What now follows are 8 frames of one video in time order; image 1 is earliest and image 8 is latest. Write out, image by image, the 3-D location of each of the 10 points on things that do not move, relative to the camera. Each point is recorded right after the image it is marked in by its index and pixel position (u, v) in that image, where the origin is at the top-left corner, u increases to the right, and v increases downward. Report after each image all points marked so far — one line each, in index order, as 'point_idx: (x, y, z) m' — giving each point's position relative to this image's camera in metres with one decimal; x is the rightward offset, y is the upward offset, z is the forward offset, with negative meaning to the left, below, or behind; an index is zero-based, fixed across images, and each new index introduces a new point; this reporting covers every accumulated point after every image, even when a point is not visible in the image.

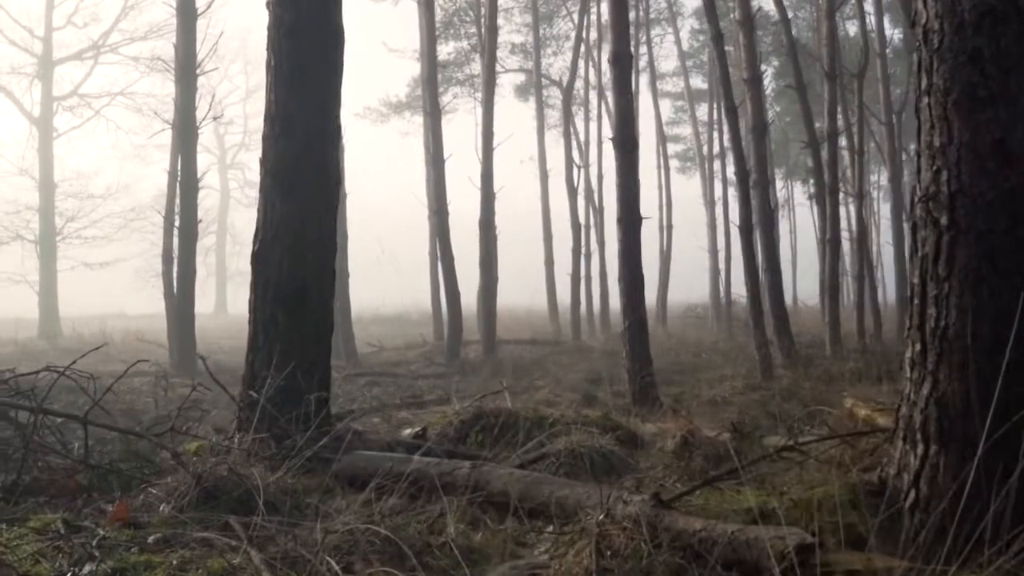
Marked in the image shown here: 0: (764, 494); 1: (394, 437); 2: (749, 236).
0: (+1.1, -0.9, +4.0) m
1: (-0.7, -0.9, +5.5) m
2: (+4.3, +0.9, +16.2) m
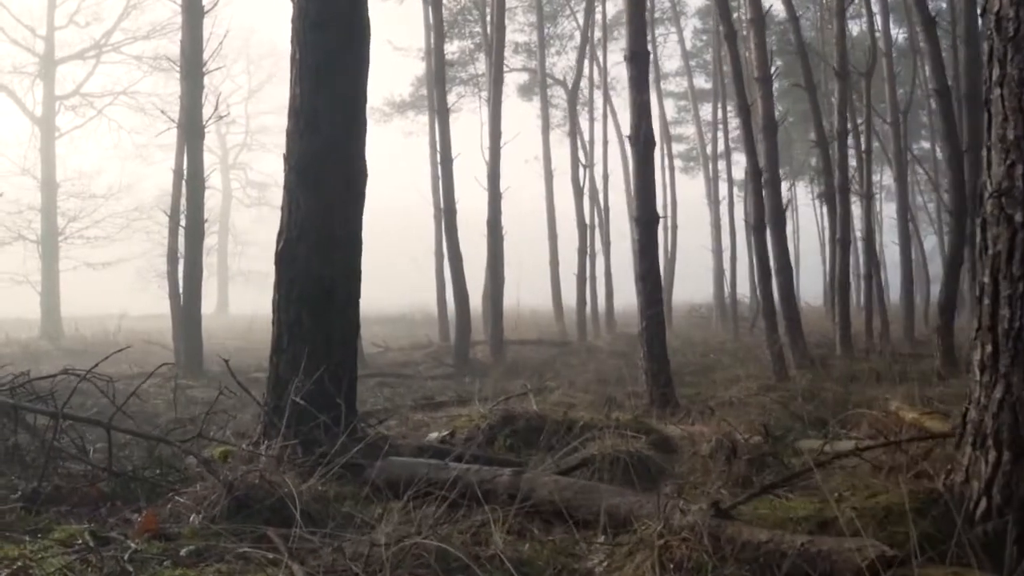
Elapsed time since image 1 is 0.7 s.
0: (+1.3, -0.9, +3.9) m
1: (-0.5, -0.9, +5.4) m
2: (+4.4, +0.9, +16.0) m
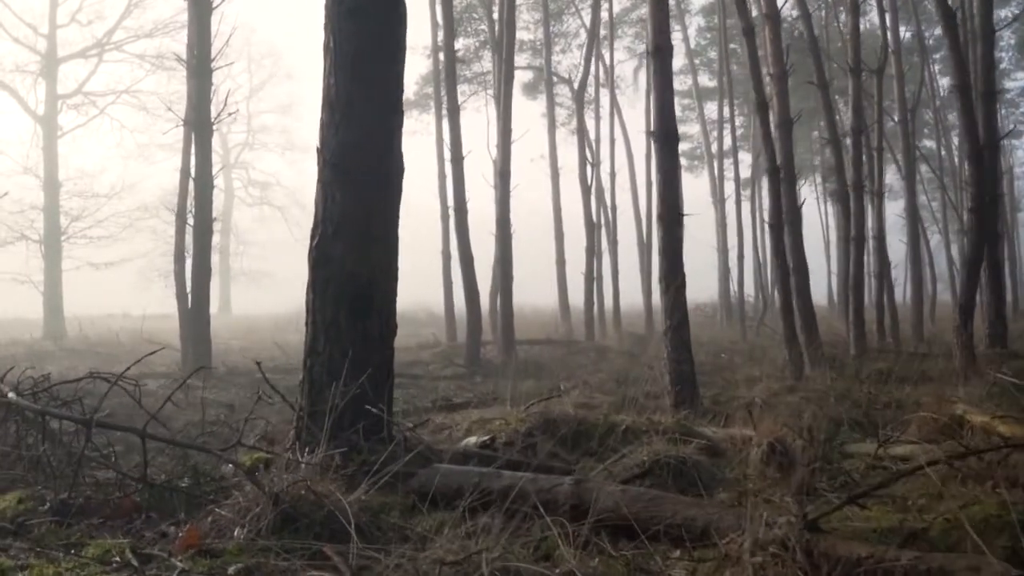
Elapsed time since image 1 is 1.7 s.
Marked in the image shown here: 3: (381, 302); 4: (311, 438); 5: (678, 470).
0: (+1.6, -0.9, +3.6) m
1: (-0.3, -0.9, +5.1) m
2: (+4.7, +0.9, +15.8) m
3: (-0.7, -0.1, +4.8) m
4: (-1.0, -0.8, +4.6) m
5: (+0.9, -0.9, +4.7) m
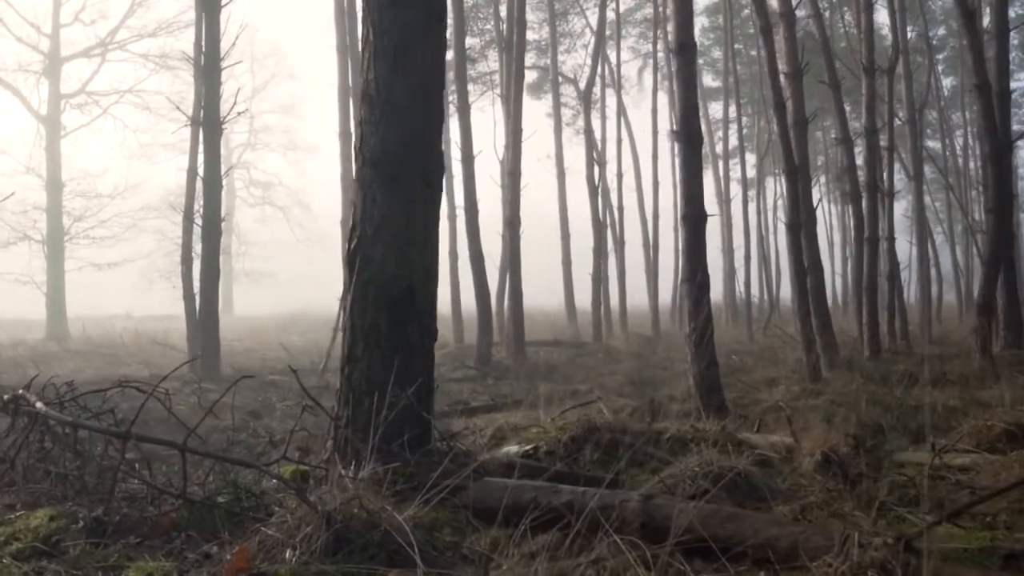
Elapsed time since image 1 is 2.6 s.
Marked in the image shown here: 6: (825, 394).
0: (+1.8, -0.9, +3.4) m
1: (-0.1, -0.9, +4.9) m
2: (+4.9, +0.9, +15.6) m
3: (-0.5, -0.1, +4.6) m
4: (-0.8, -0.8, +4.4) m
5: (+1.1, -1.0, +4.5) m
6: (+4.0, -1.4, +11.7) m
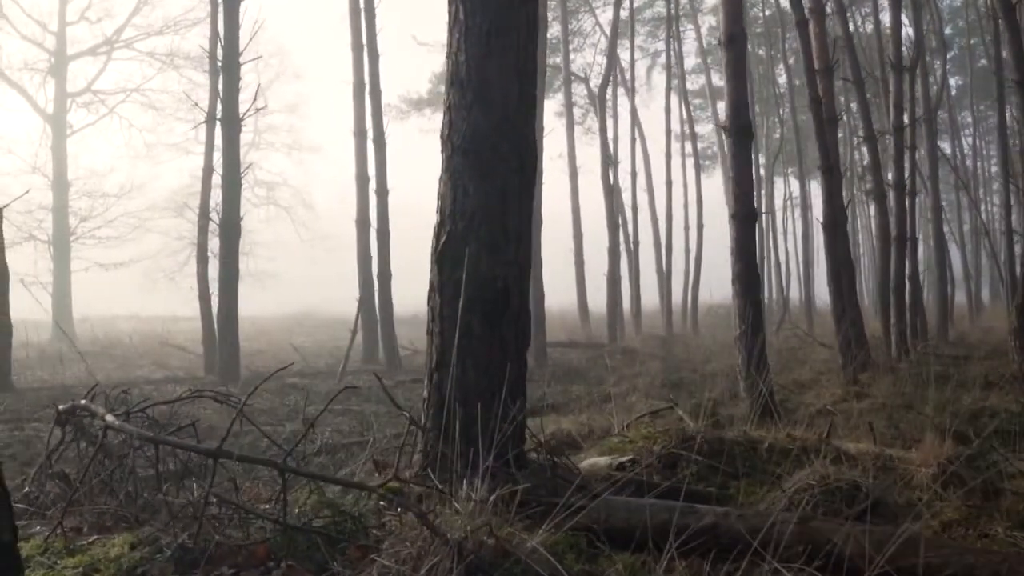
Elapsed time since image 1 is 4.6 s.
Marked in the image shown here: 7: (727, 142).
0: (+2.3, -0.9, +3.1) m
1: (+0.4, -0.9, +4.5) m
2: (+5.4, +0.9, +15.2) m
3: (0.0, -0.1, +4.2) m
4: (-0.3, -0.8, +4.0) m
5: (+1.6, -1.0, +4.1) m
6: (+4.5, -1.4, +11.3) m
7: (+2.4, +1.6, +9.9) m
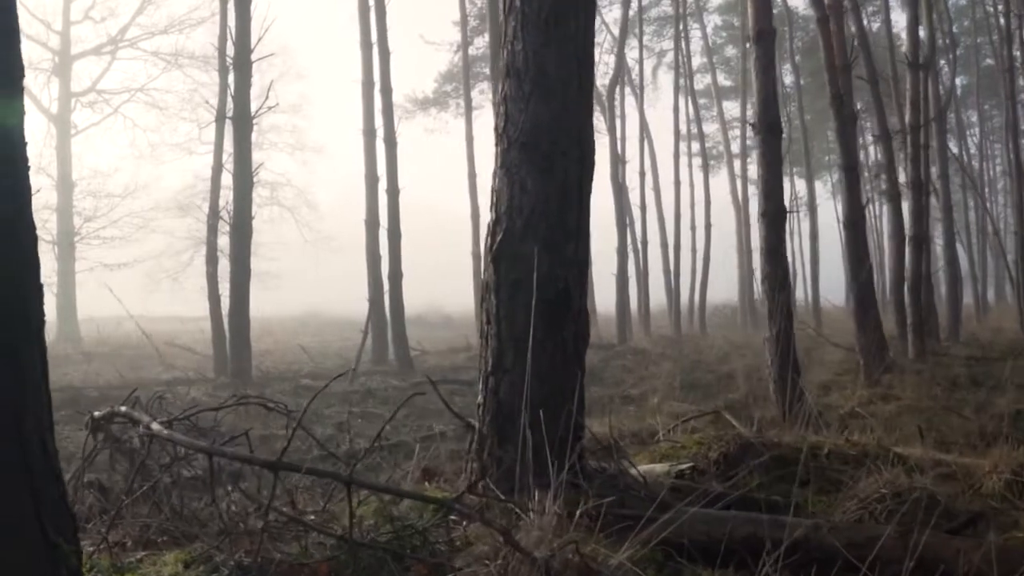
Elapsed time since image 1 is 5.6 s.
0: (+2.6, -0.9, +2.8) m
1: (+0.7, -0.9, +4.3) m
2: (+5.7, +0.9, +15.0) m
3: (+0.3, -0.1, +4.0) m
4: (0.0, -0.8, +3.8) m
5: (+1.9, -1.0, +3.9) m
6: (+4.8, -1.4, +11.1) m
7: (+2.6, +1.6, +9.7) m
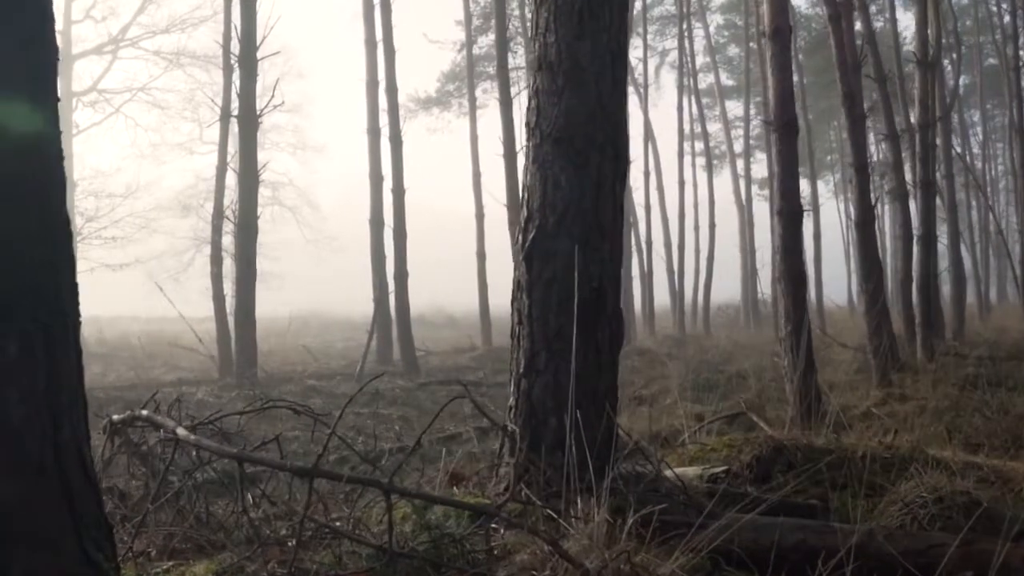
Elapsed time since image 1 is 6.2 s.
0: (+2.7, -0.9, +2.7) m
1: (+0.8, -0.9, +4.2) m
2: (+5.8, +0.9, +14.8) m
3: (+0.4, -0.1, +3.9) m
4: (+0.1, -0.8, +3.6) m
5: (+2.0, -1.0, +3.8) m
6: (+4.9, -1.4, +11.0) m
7: (+2.8, +1.6, +9.6) m
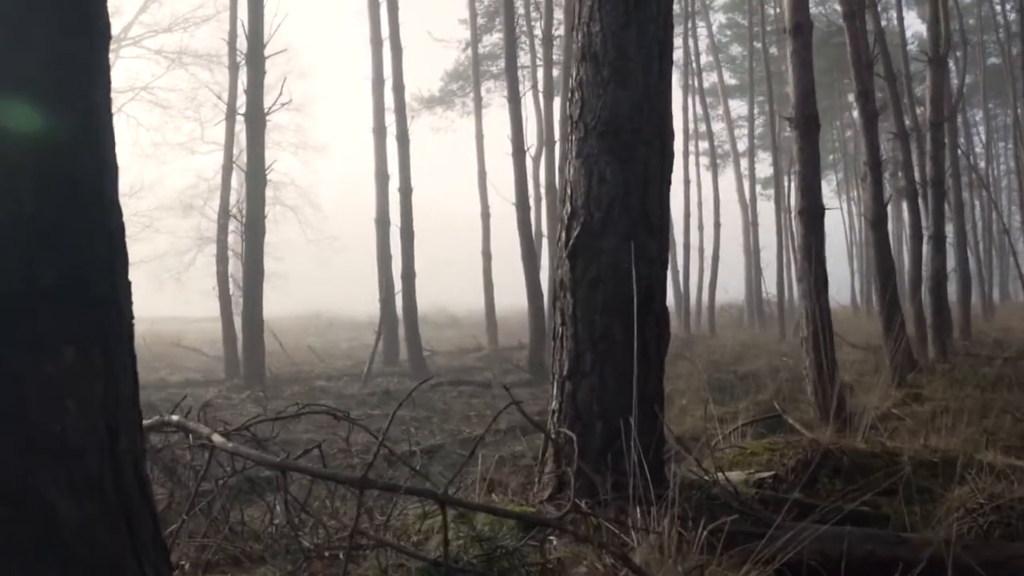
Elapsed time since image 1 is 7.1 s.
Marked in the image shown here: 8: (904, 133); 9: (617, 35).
0: (+2.9, -0.9, +2.6) m
1: (+1.0, -0.9, +4.1) m
2: (+6.0, +0.9, +14.7) m
3: (+0.6, -0.1, +3.8) m
4: (+0.3, -0.8, +3.5) m
5: (+2.2, -1.0, +3.6) m
6: (+5.1, -1.4, +10.8) m
7: (+3.0, +1.6, +9.4) m
8: (+8.8, +3.5, +20.0) m
9: (+0.4, +1.1, +3.8) m
